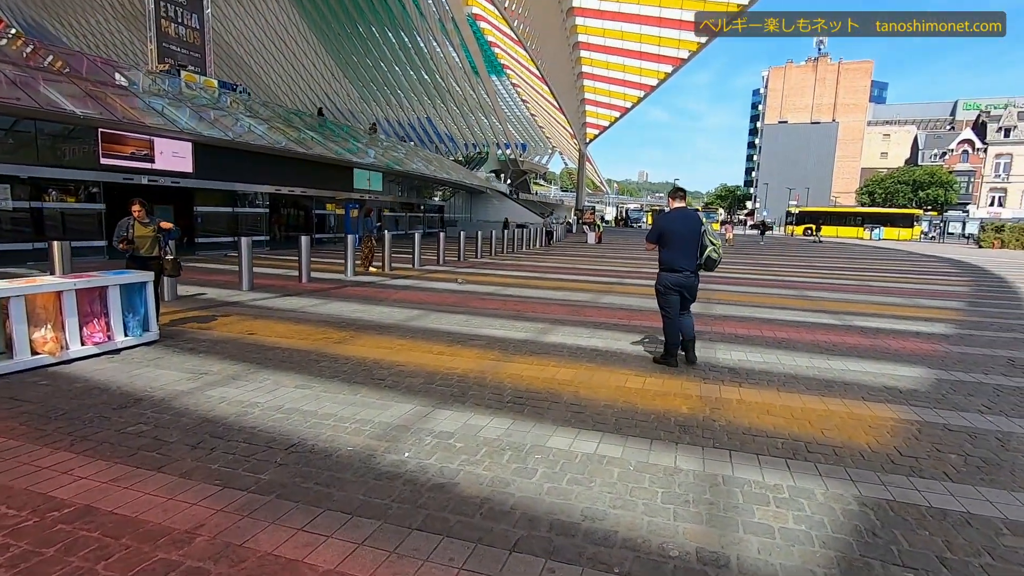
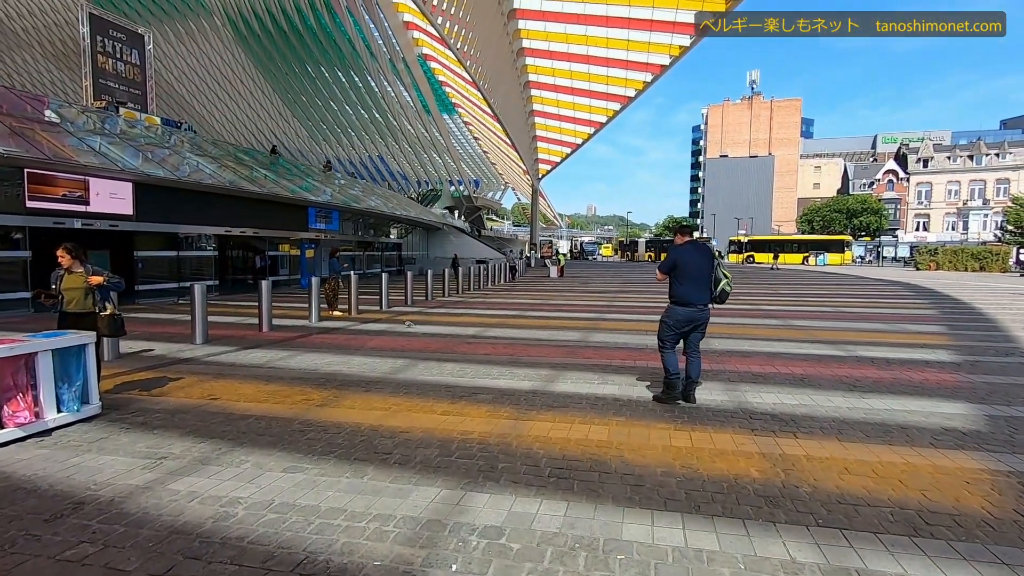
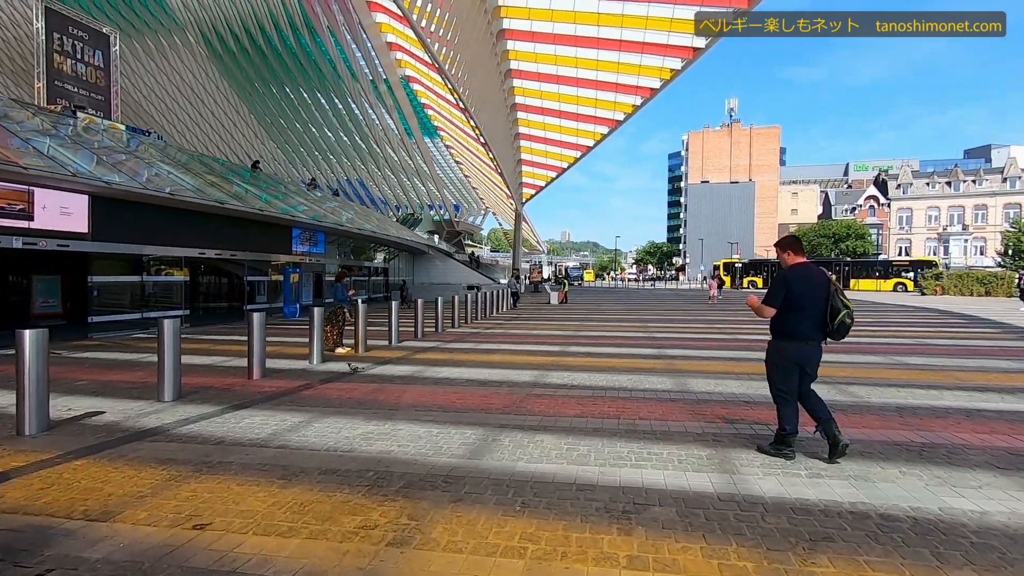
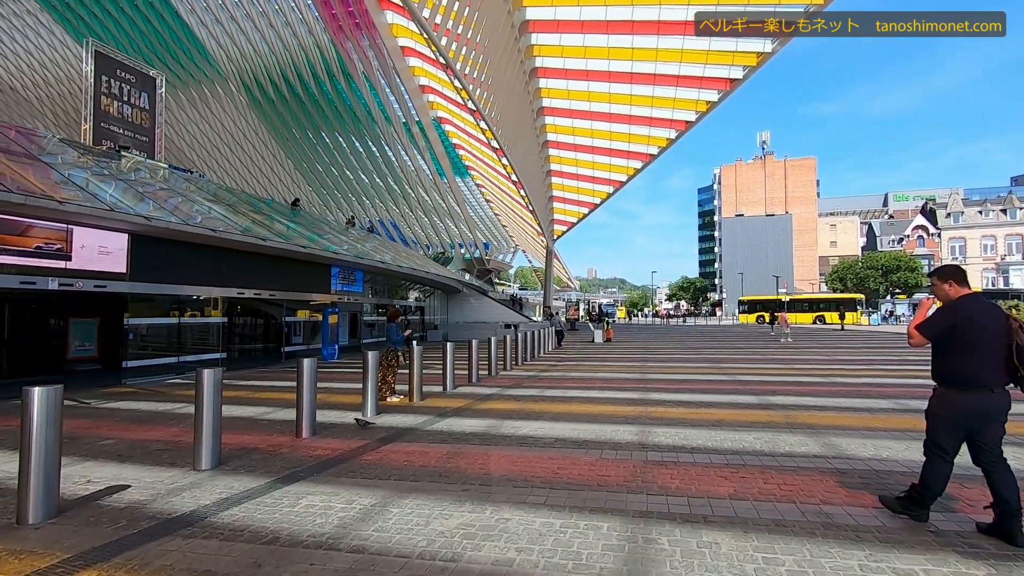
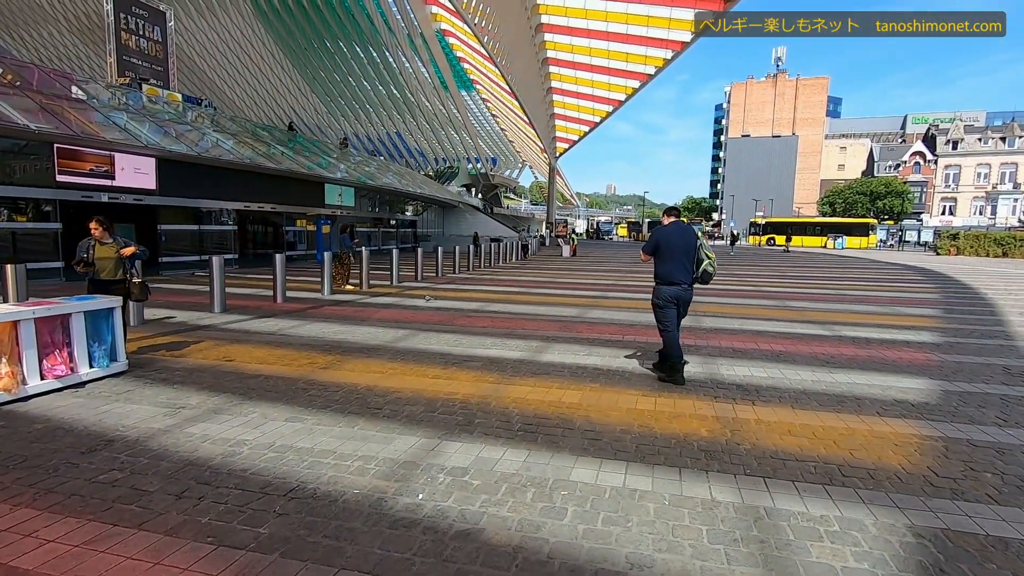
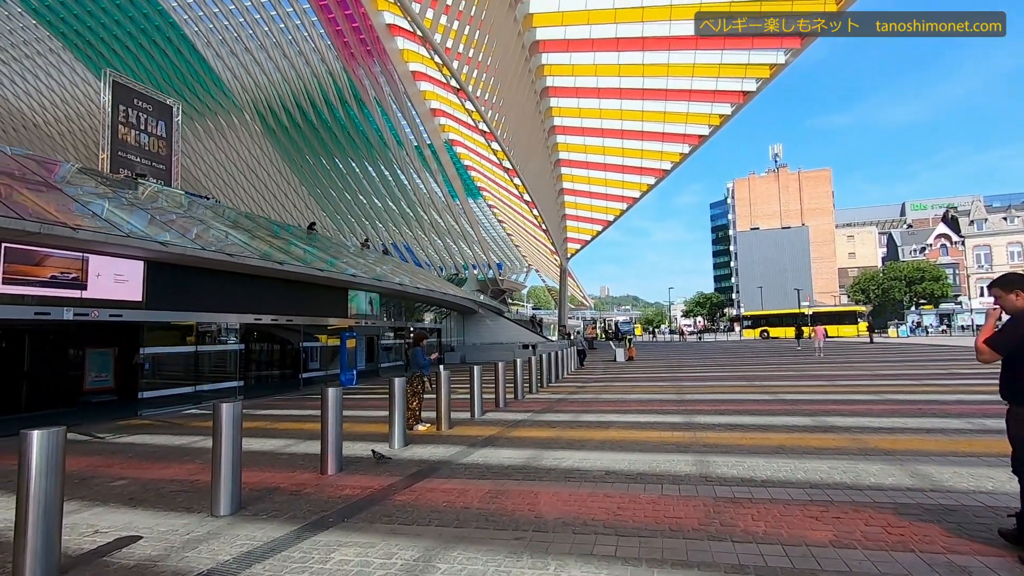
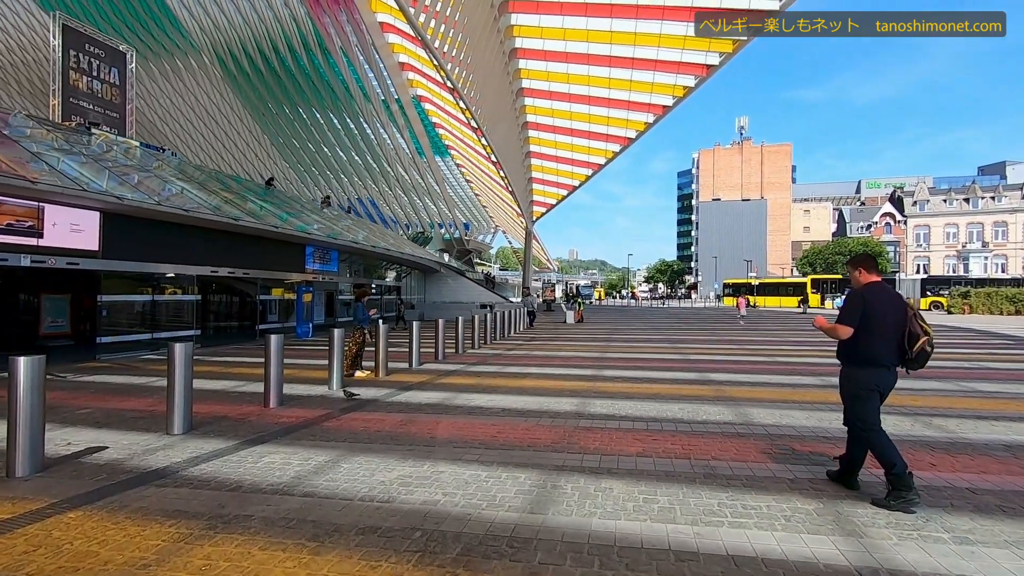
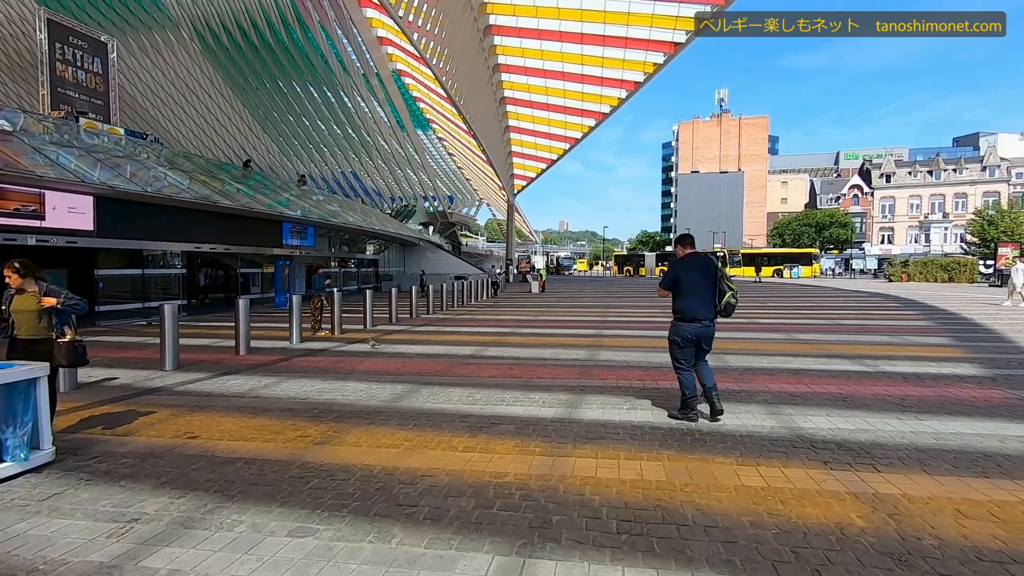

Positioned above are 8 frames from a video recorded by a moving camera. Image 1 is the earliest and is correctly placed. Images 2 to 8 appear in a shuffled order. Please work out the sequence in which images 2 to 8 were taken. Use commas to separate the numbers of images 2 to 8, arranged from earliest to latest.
5, 2, 8, 3, 7, 4, 6
